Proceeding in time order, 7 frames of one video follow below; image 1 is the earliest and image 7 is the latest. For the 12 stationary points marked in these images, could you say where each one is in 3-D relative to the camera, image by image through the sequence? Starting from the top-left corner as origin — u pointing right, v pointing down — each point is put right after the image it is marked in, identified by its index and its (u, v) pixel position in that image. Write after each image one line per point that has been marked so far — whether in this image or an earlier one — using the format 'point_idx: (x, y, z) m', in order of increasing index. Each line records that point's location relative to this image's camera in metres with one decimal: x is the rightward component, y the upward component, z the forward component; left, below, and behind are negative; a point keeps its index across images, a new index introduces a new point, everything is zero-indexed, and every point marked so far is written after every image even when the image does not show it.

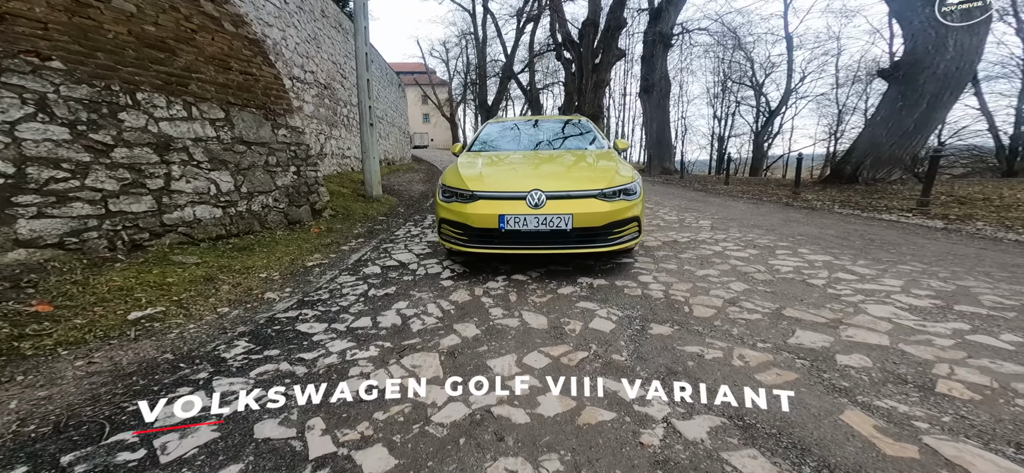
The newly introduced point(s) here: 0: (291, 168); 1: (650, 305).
0: (-2.9, +1.0, +5.0) m
1: (+1.0, -0.5, +2.7) m
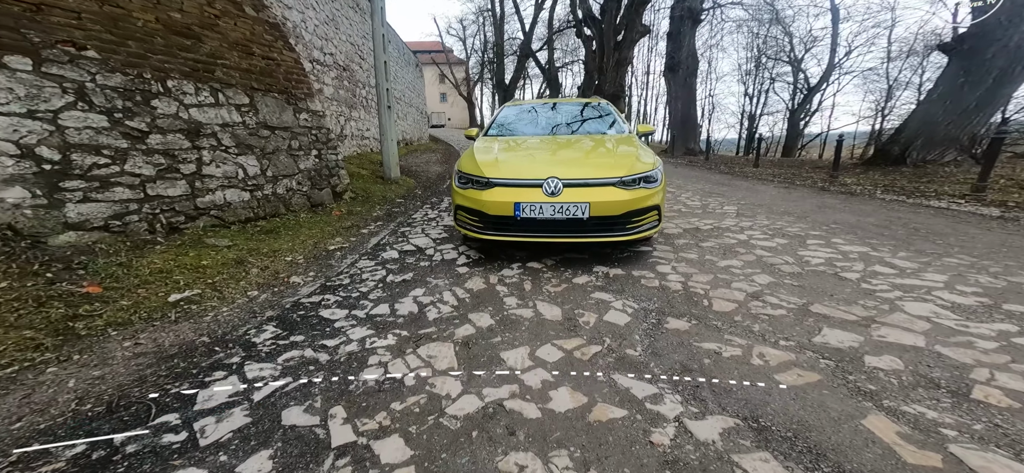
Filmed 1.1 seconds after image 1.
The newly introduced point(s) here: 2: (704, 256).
0: (-2.7, +1.2, +5.0) m
1: (+1.1, -0.4, +2.6) m
2: (+1.8, -0.2, +3.4) m
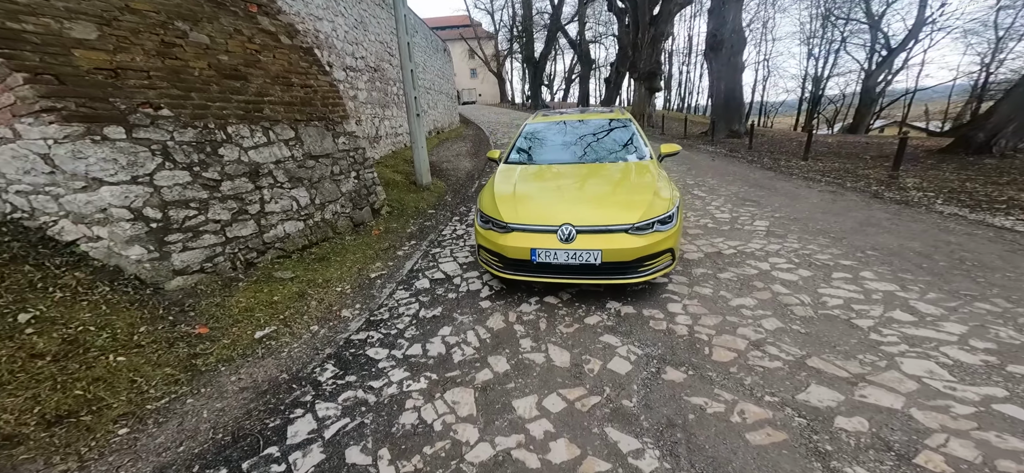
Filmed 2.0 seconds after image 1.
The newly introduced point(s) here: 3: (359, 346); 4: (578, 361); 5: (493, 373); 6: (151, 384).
0: (-2.3, +0.9, +5.6) m
1: (+1.2, -0.8, +2.9) m
2: (+1.9, -0.5, +3.6) m
3: (-1.1, -0.8, +2.8) m
4: (+0.5, -0.9, +2.8) m
5: (-0.1, -0.9, +2.6) m
6: (-2.3, -0.9, +2.4) m
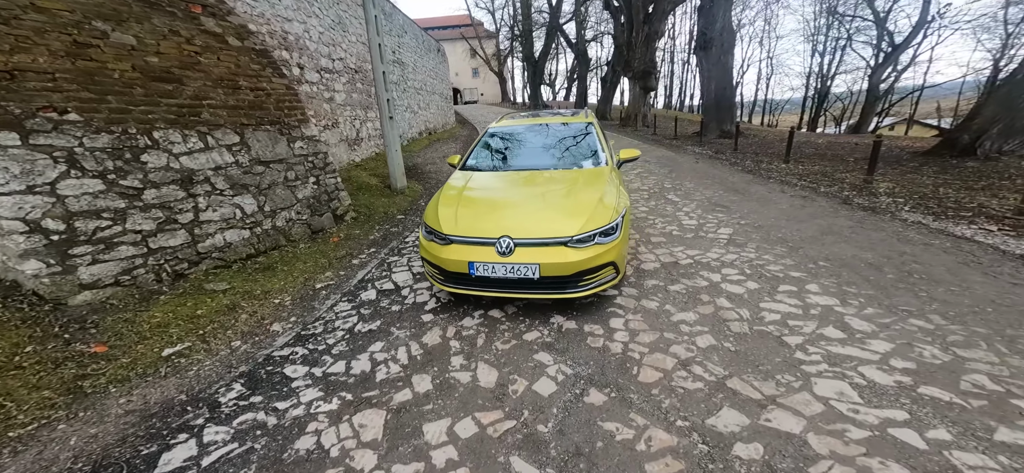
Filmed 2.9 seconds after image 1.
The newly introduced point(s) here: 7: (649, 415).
0: (-2.9, +0.8, +5.4) m
1: (+0.7, -0.9, +2.8) m
2: (+1.4, -0.6, +3.5) m
3: (-1.6, -0.9, +2.7) m
4: (0.0, -1.0, +2.6) m
5: (-0.6, -1.0, +2.5) m
6: (-2.8, -1.0, +2.2) m
7: (+0.8, -1.1, +2.3) m
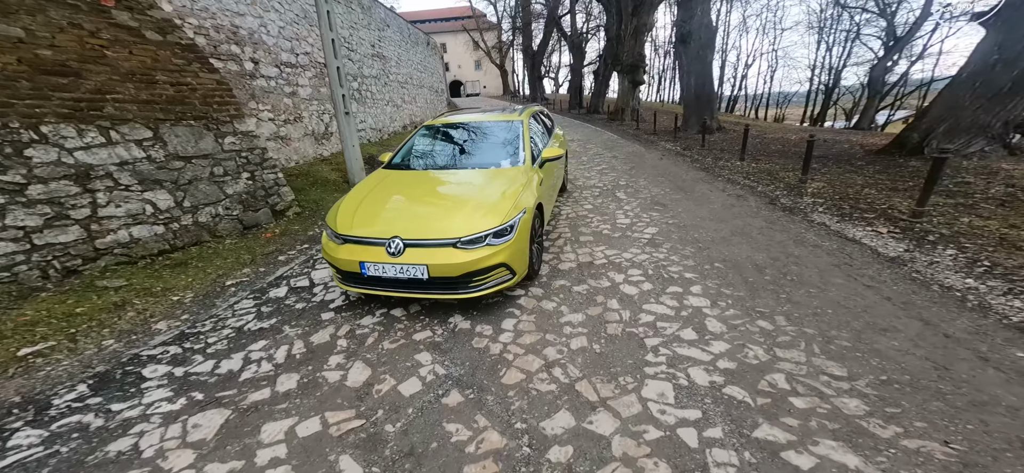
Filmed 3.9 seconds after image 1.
0: (-3.9, +0.9, +5.4) m
1: (-0.3, -0.9, +2.8) m
2: (+0.4, -0.6, +3.5) m
3: (-2.6, -0.9, +2.6) m
4: (-1.0, -1.0, +2.7) m
5: (-1.6, -1.0, +2.5) m
6: (-3.8, -1.0, +2.2) m
7: (-0.1, -1.1, +2.3) m
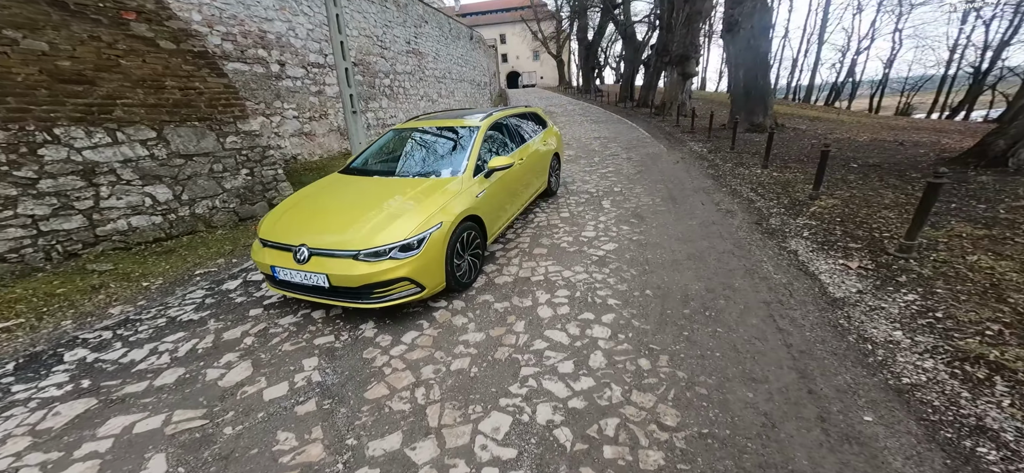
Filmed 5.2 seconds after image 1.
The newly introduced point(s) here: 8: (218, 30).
0: (-4.2, +1.0, +5.9) m
1: (-1.2, -1.0, +2.9) m
2: (-0.4, -0.8, +3.5) m
3: (-3.5, -0.8, +3.1) m
4: (-1.9, -1.1, +2.9) m
5: (-2.5, -1.1, +2.8) m
6: (-4.7, -0.9, +2.8) m
7: (-1.1, -1.2, +2.4) m
8: (-5.6, +4.0, +7.3) m
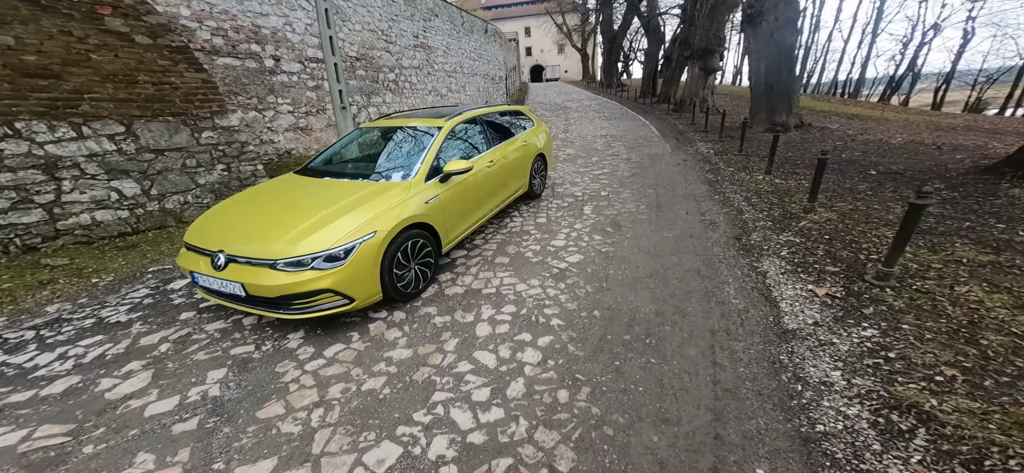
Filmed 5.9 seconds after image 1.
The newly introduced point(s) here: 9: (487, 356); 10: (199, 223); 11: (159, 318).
0: (-4.6, +1.1, +5.9) m
1: (-1.8, -1.1, +2.8) m
2: (-0.9, -0.8, +3.3) m
3: (-4.0, -0.8, +3.1) m
4: (-2.5, -1.1, +2.8) m
5: (-3.1, -1.1, +2.7) m
6: (-5.3, -0.9, +2.9) m
7: (-1.7, -1.3, +2.2) m
8: (-5.8, +4.1, +7.3) m
9: (-0.2, -0.9, +2.8) m
10: (-2.9, +0.2, +3.8) m
11: (-3.2, -0.8, +3.6) m
